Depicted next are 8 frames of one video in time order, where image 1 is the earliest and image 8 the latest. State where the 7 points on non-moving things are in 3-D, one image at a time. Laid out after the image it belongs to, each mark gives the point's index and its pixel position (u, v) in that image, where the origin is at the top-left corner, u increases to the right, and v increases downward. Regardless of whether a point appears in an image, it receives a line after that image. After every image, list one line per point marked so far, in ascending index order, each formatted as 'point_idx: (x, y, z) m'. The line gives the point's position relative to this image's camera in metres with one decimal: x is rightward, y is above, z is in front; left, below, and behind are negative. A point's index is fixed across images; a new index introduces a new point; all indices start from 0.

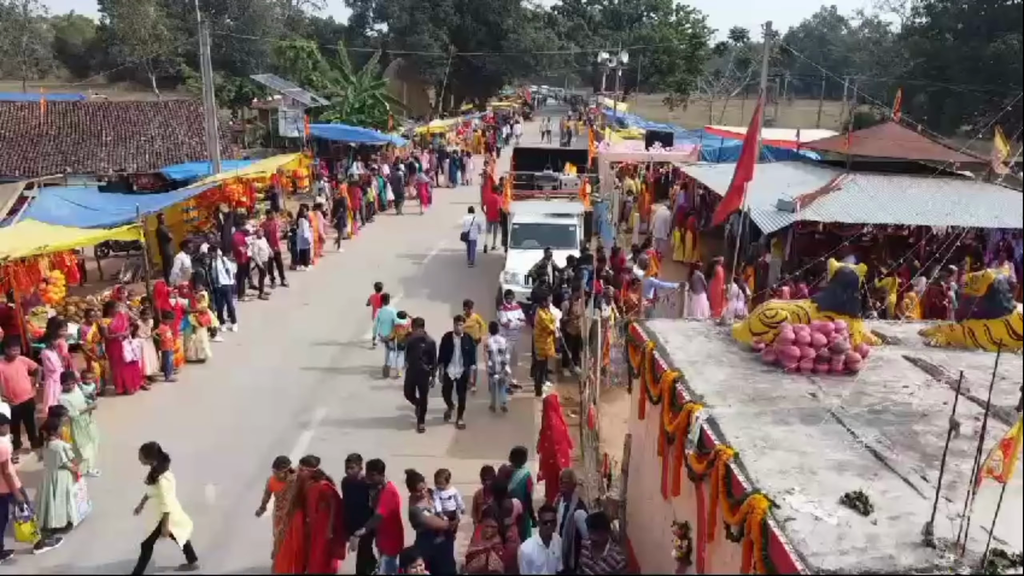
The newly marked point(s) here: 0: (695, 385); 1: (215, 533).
0: (+1.3, -0.7, +5.7) m
1: (-2.9, -2.5, +7.9) m
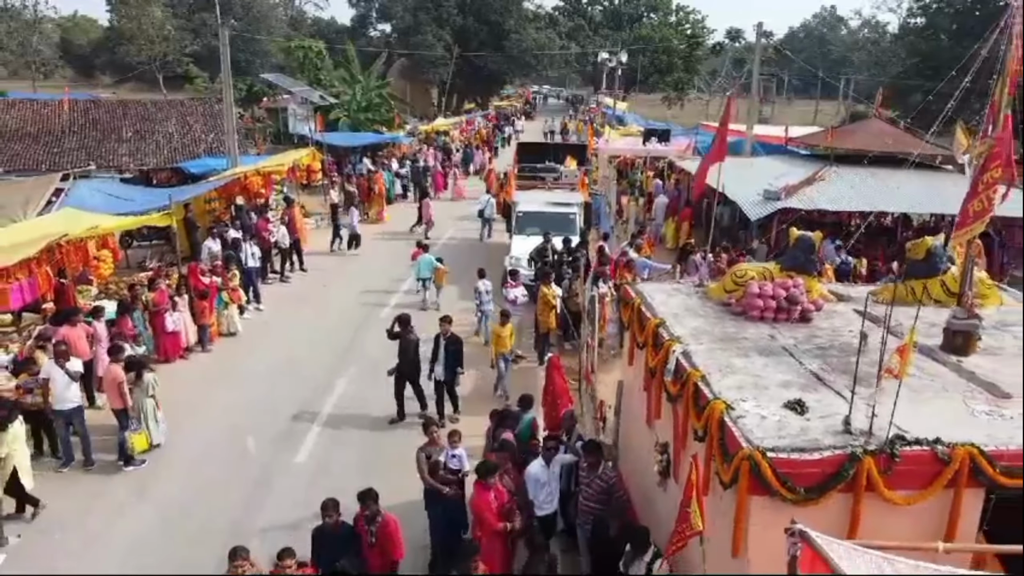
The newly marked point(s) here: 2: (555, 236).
0: (+1.4, -0.3, +6.8) m
1: (-2.9, -2.2, +9.1) m
2: (+0.8, +1.0, +16.0) m
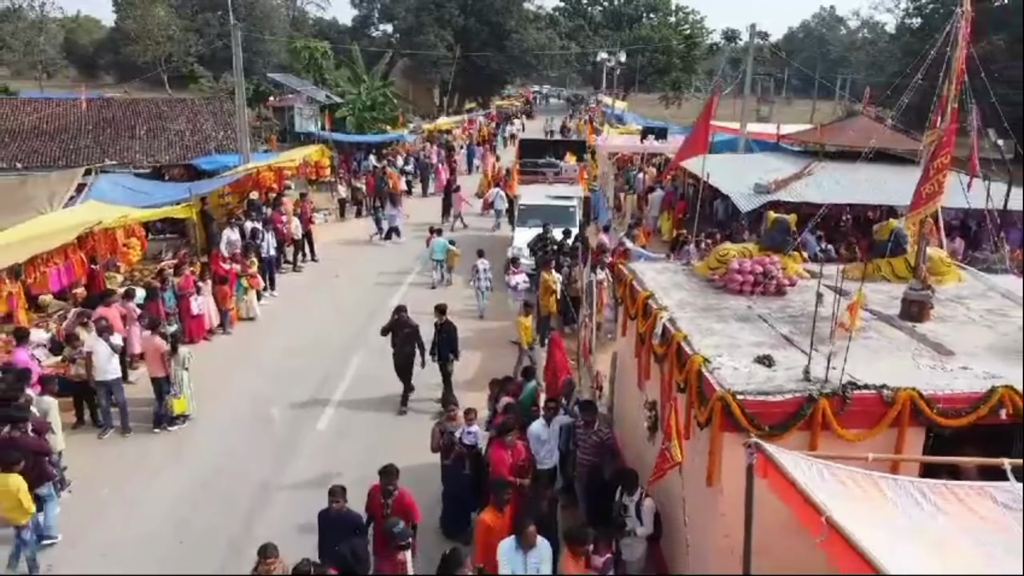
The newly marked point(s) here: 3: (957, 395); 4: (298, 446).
0: (+1.4, -0.1, +7.6) m
1: (-2.8, -2.0, +9.9) m
2: (+0.9, +1.2, +16.8) m
3: (+3.1, -0.7, +5.6) m
4: (-2.6, -1.9, +10.0) m
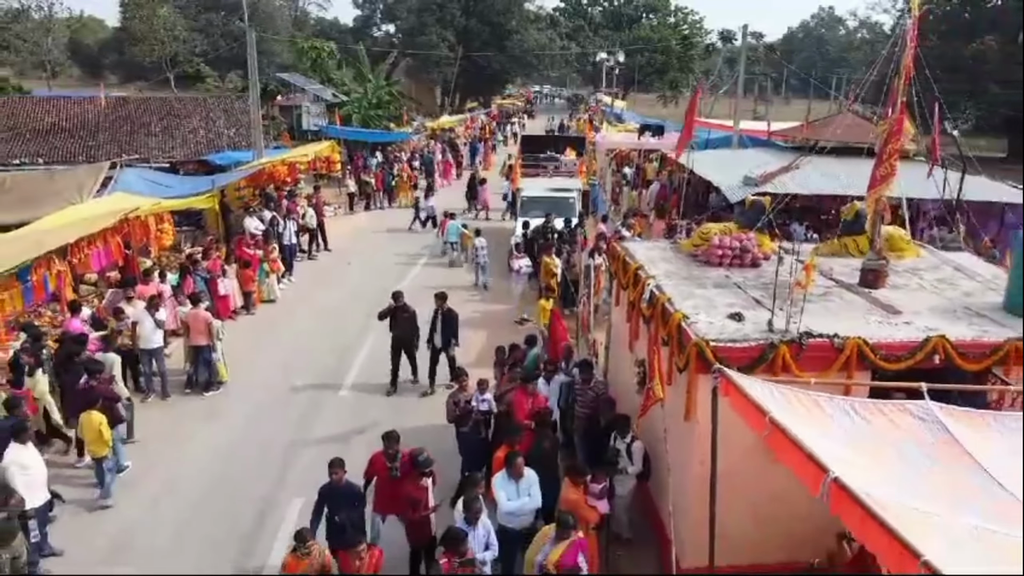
0: (+1.5, +0.2, +8.6) m
1: (-2.7, -1.7, +10.9) m
2: (+1.0, +1.5, +17.8) m
3: (+3.1, -0.4, +6.6) m
4: (-2.5, -1.6, +11.0) m
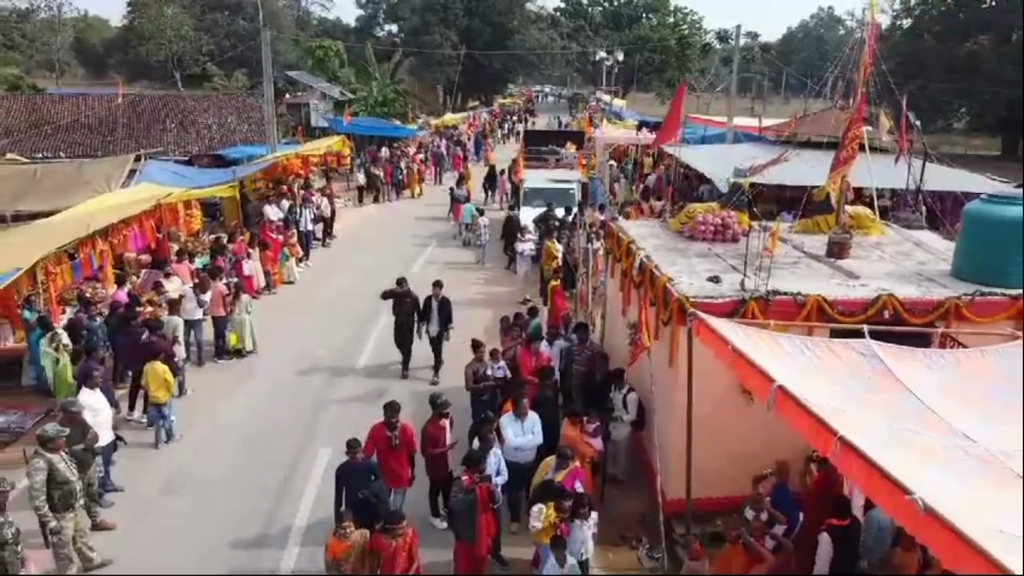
0: (+1.5, +0.5, +9.7) m
1: (-2.7, -1.3, +11.9) m
2: (+1.0, +1.9, +18.9) m
3: (+3.2, -0.1, +7.7) m
4: (-2.5, -1.3, +12.1) m
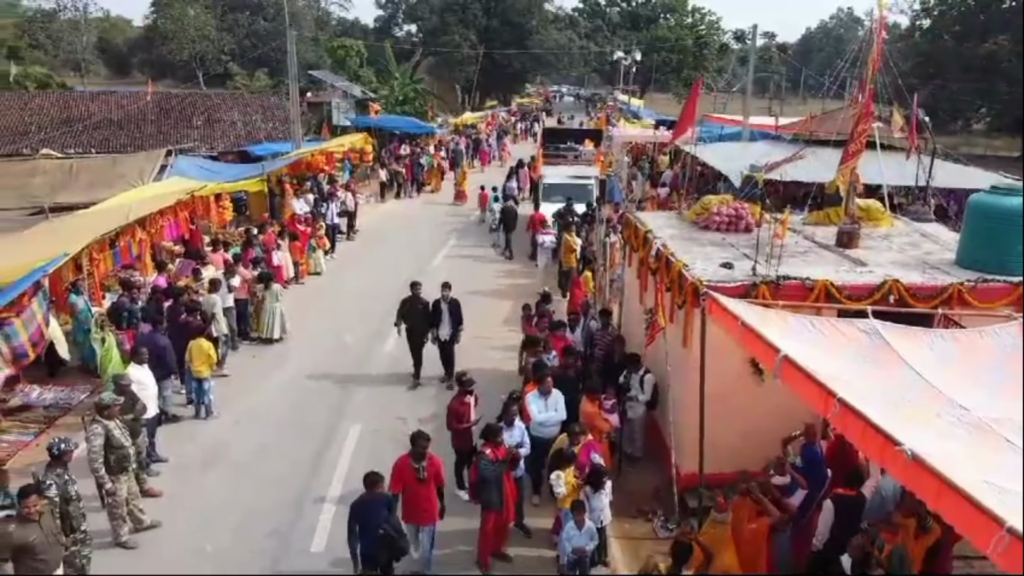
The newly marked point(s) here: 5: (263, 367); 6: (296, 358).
0: (+1.8, +0.7, +10.1) m
1: (-2.4, -1.2, +12.4) m
2: (+1.5, +2.0, +19.3) m
3: (+3.4, 0.0, +8.1) m
4: (-2.1, -1.1, +12.6) m
5: (-3.7, -1.2, +12.2) m
6: (-3.3, -1.1, +12.7) m
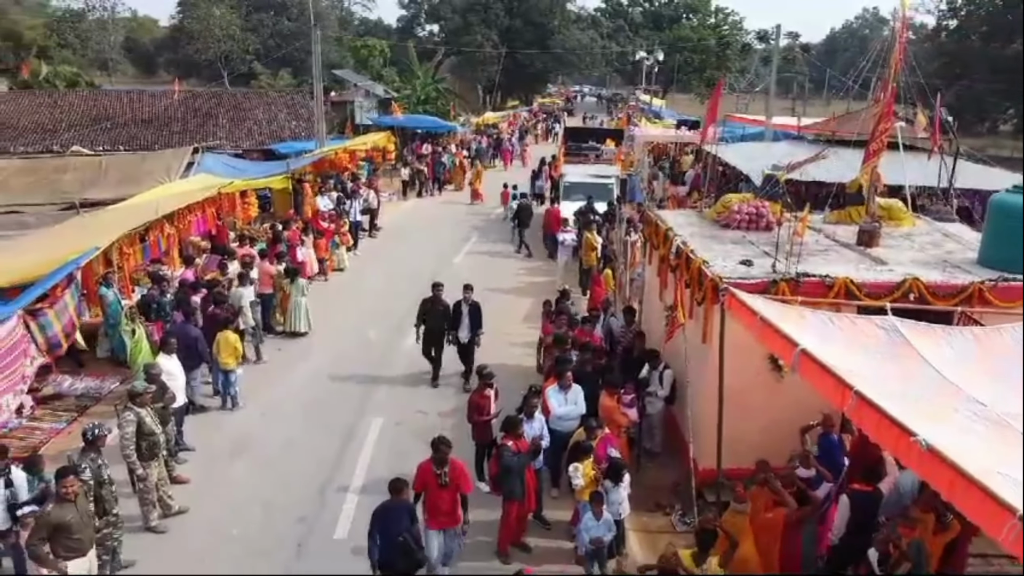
0: (+2.1, +0.7, +10.2) m
1: (-2.1, -1.1, +12.6) m
2: (+2.0, +2.0, +19.4) m
3: (+3.6, +0.1, +8.1) m
4: (-1.8, -1.0, +12.8) m
5: (-3.4, -1.1, +12.4) m
6: (-3.0, -1.0, +12.9) m
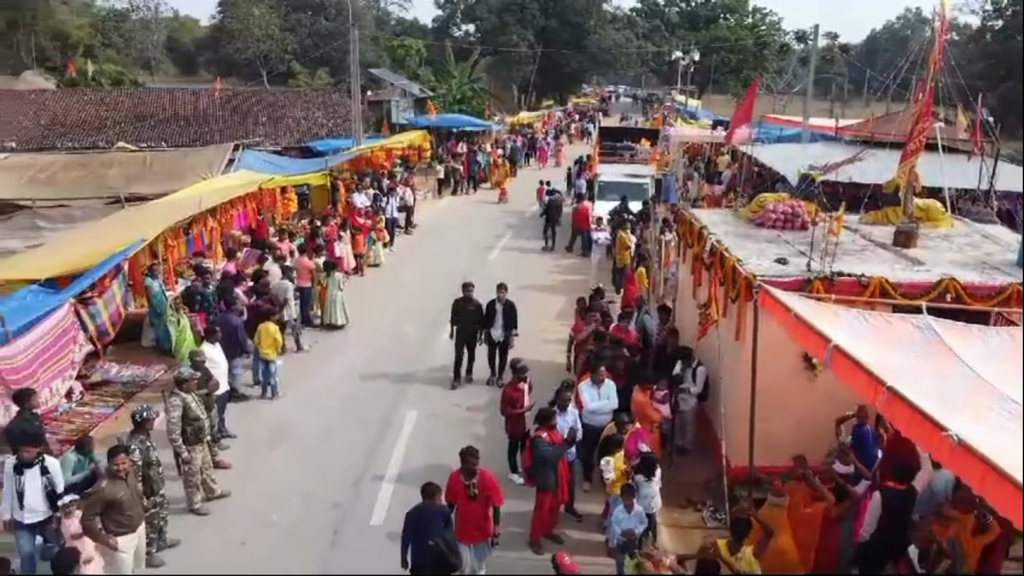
0: (+2.5, +0.7, +10.2) m
1: (-1.5, -1.0, +12.8) m
2: (+2.8, +2.1, +19.5) m
3: (+4.0, +0.1, +8.1) m
4: (-1.3, -1.0, +13.0) m
5: (-2.9, -1.0, +12.6) m
6: (-2.5, -0.9, +13.1) m
